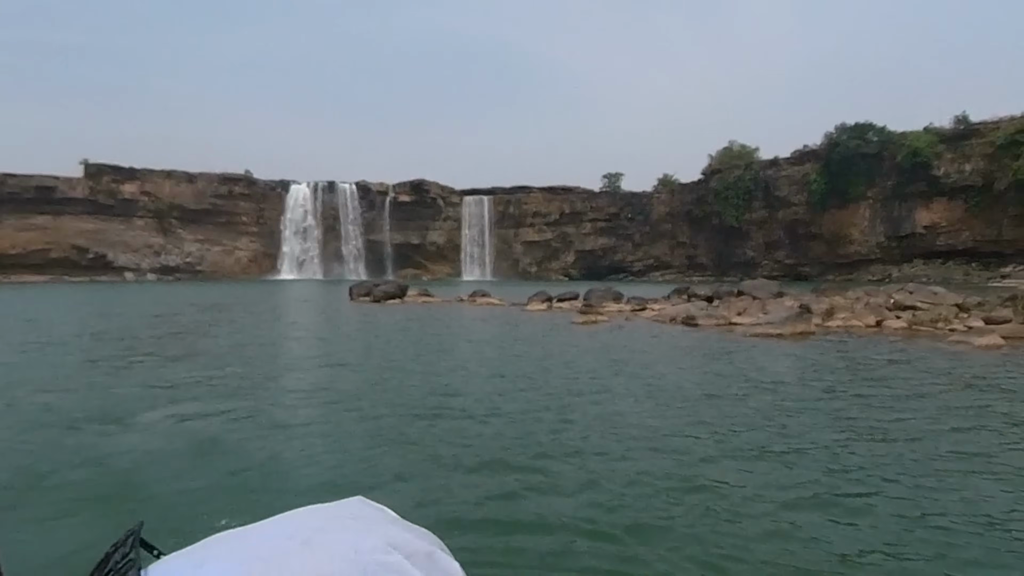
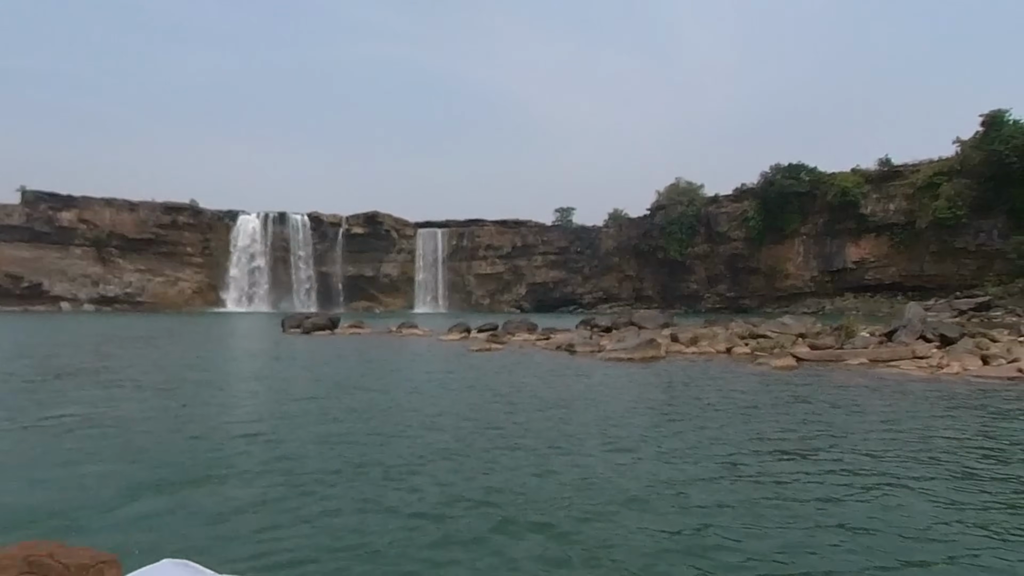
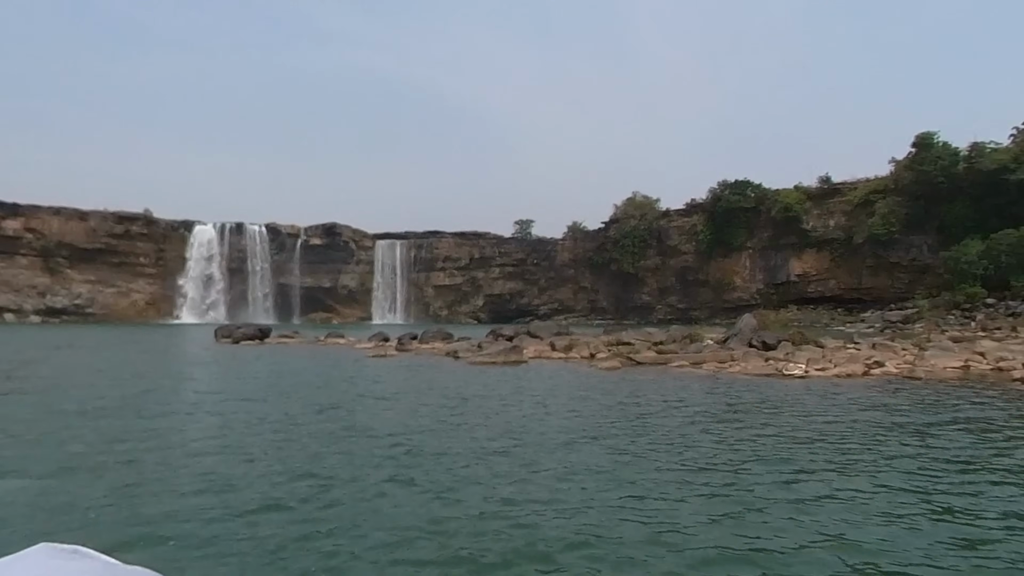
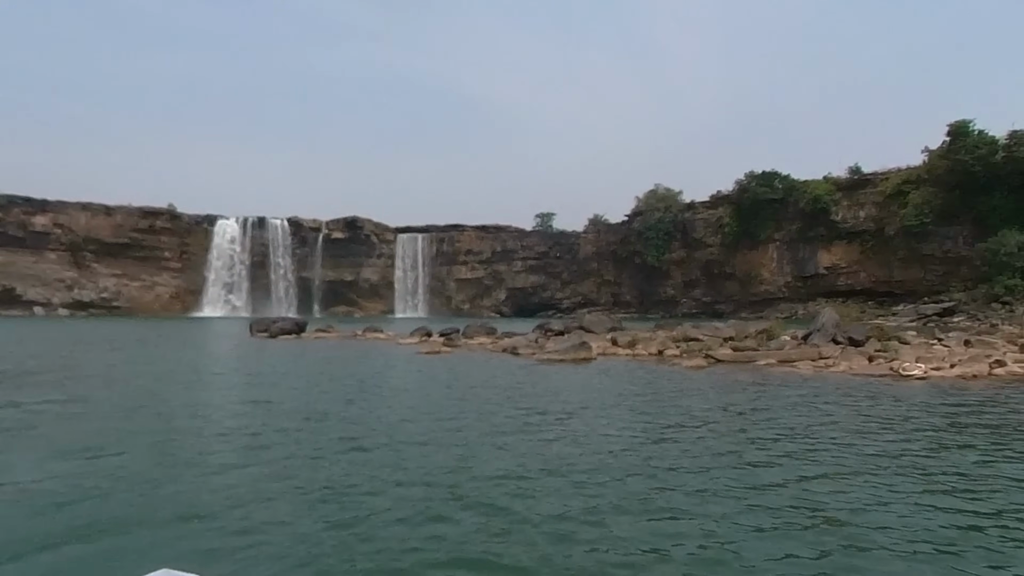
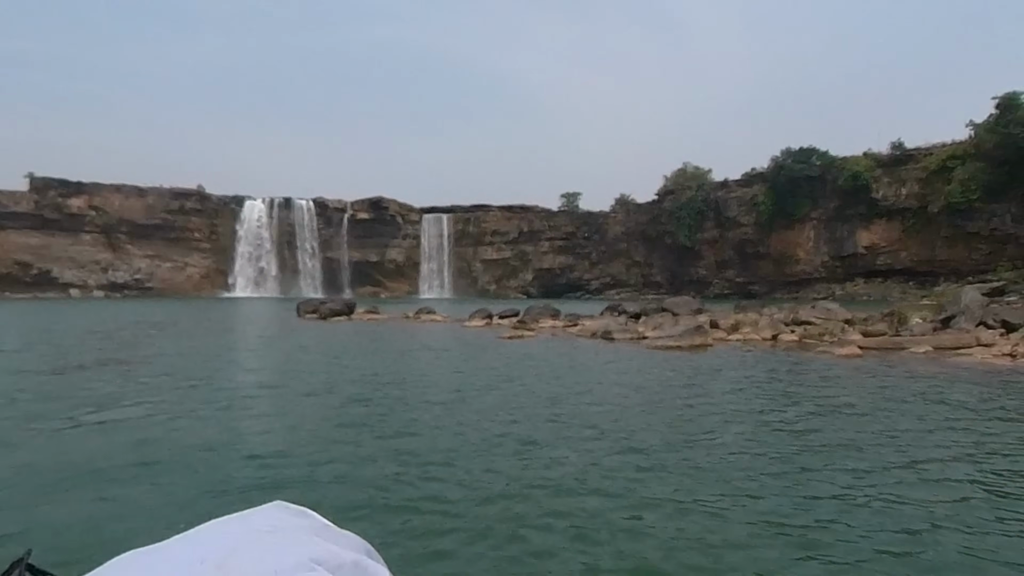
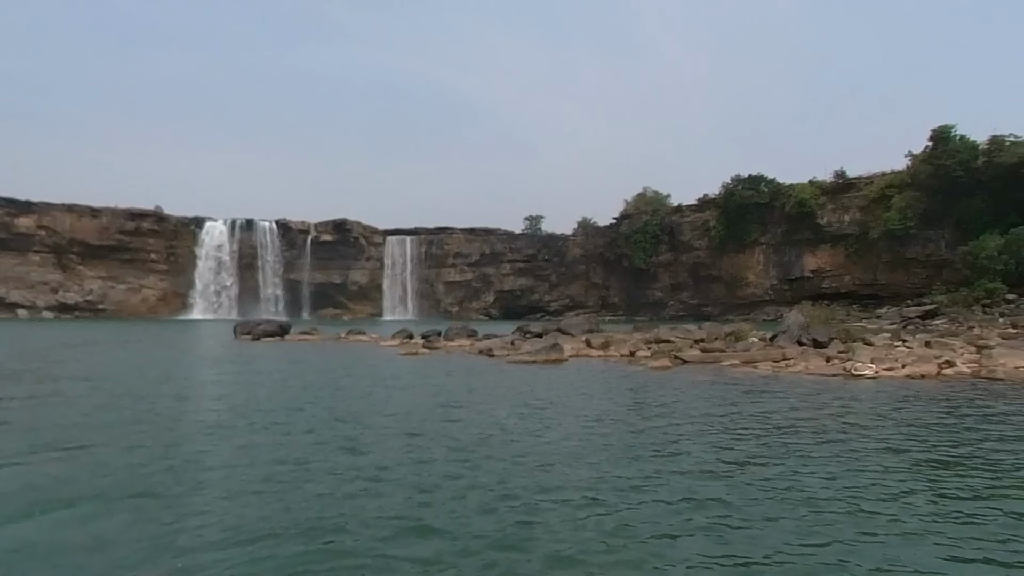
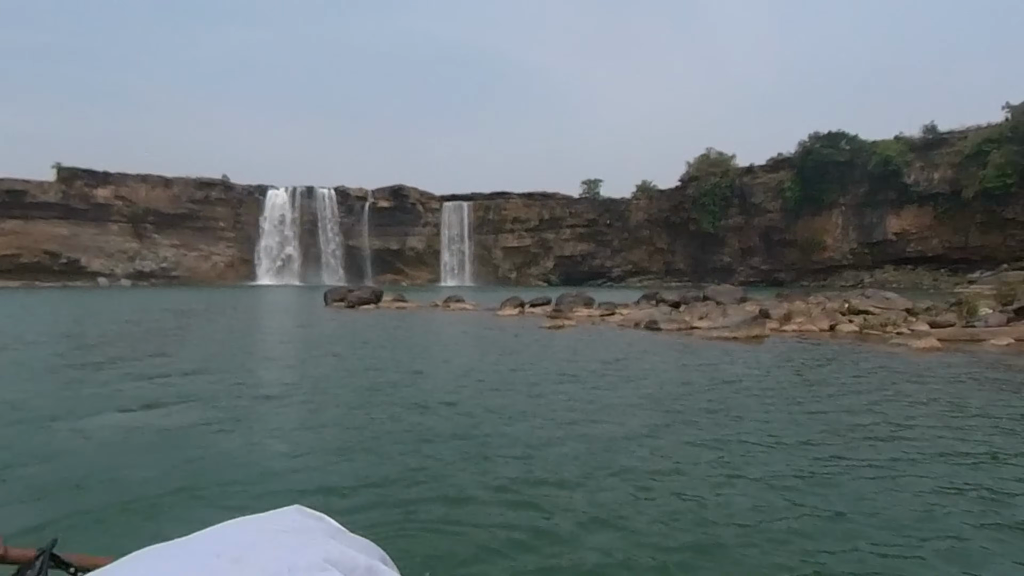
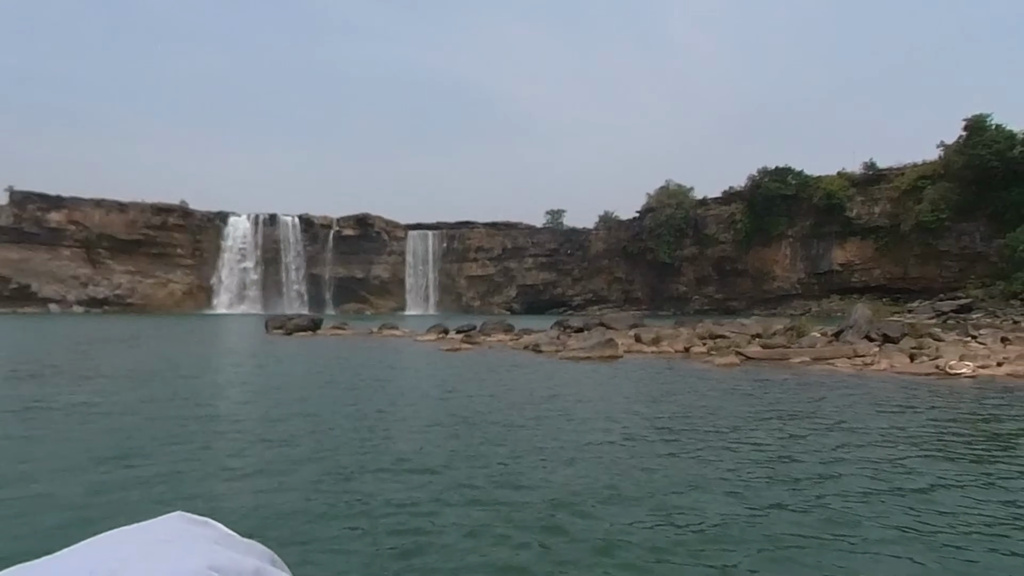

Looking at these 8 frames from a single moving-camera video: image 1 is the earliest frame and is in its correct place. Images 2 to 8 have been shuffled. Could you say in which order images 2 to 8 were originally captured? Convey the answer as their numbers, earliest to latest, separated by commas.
7, 5, 2, 8, 4, 6, 3
